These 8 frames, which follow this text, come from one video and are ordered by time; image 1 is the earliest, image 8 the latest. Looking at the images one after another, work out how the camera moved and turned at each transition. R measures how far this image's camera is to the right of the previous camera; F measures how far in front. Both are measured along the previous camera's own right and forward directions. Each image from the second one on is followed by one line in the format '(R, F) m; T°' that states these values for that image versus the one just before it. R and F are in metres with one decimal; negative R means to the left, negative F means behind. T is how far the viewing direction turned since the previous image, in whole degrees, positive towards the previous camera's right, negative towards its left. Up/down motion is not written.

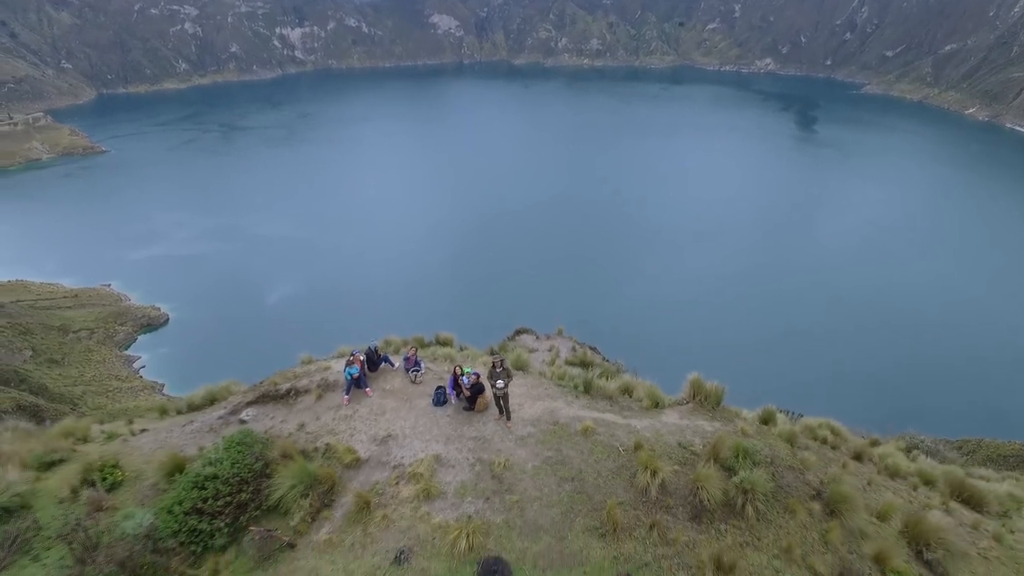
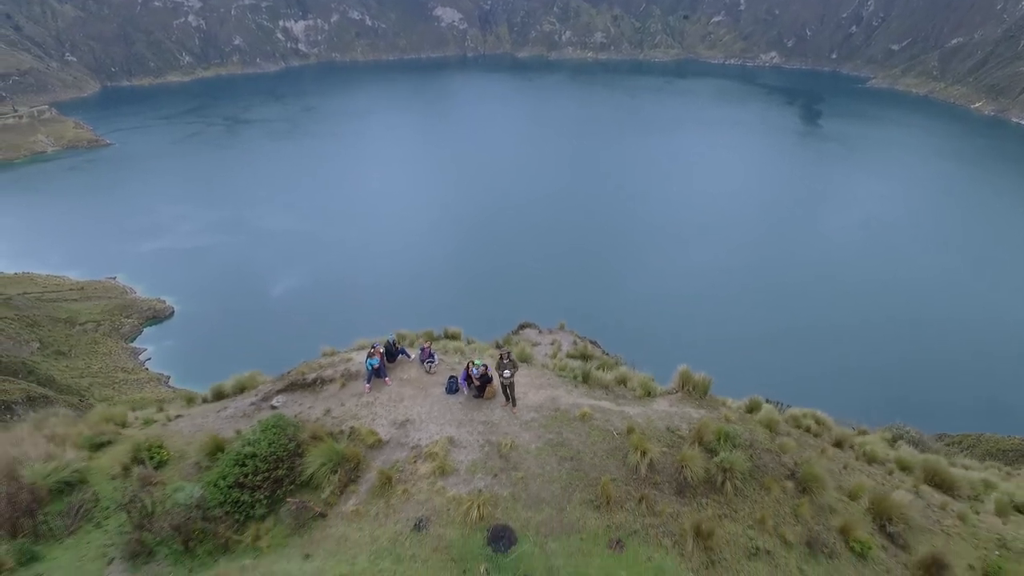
(0.0, -0.4) m; 0°
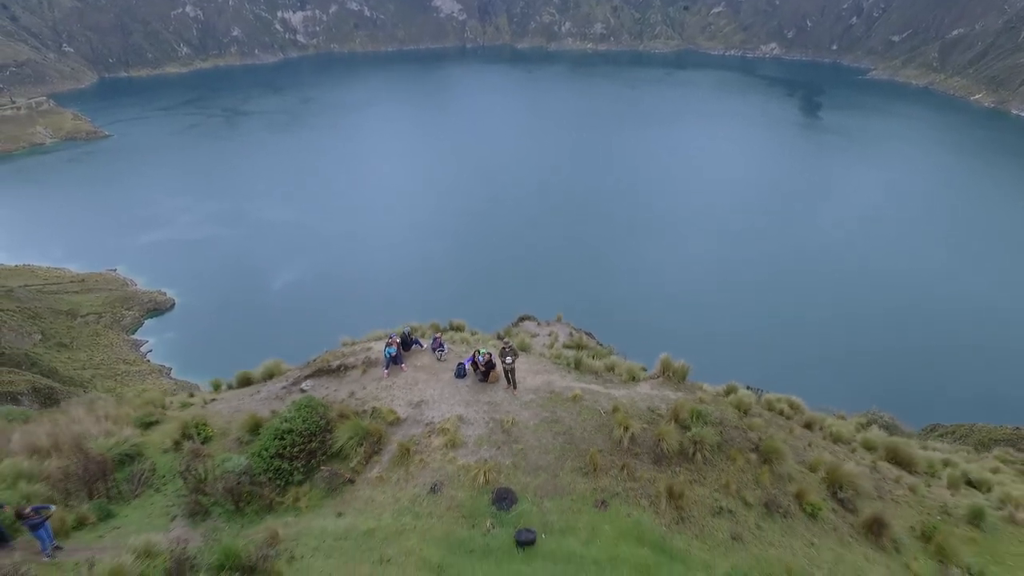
(0.0, -0.5) m; 0°
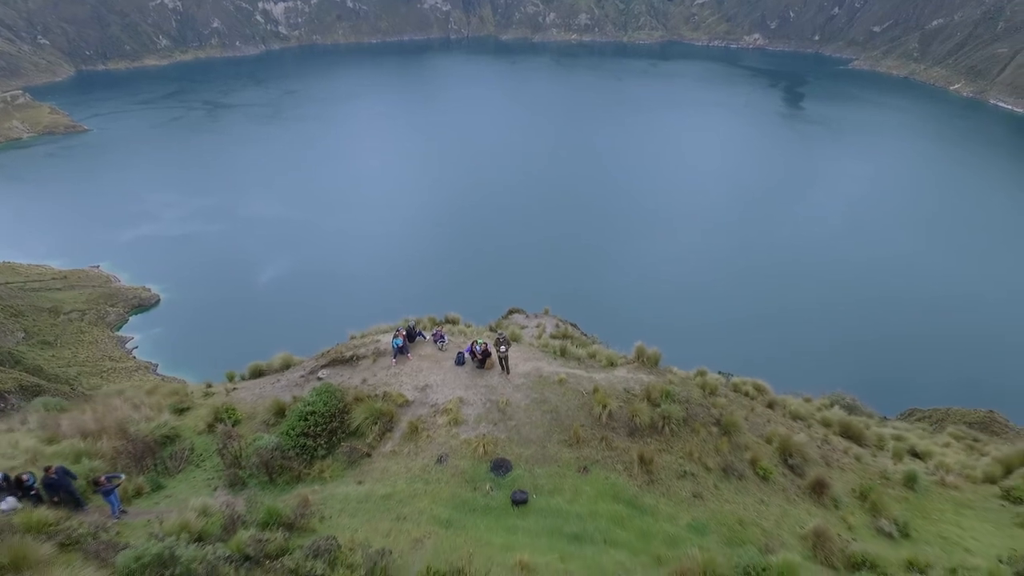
(0.0, -0.6) m; +1°
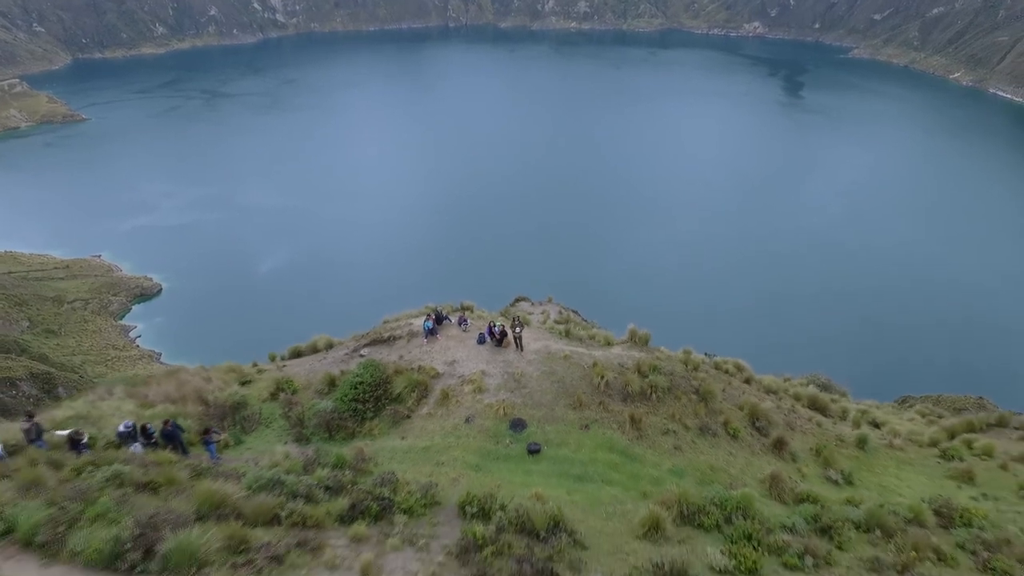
(-0.1, -0.9) m; 0°
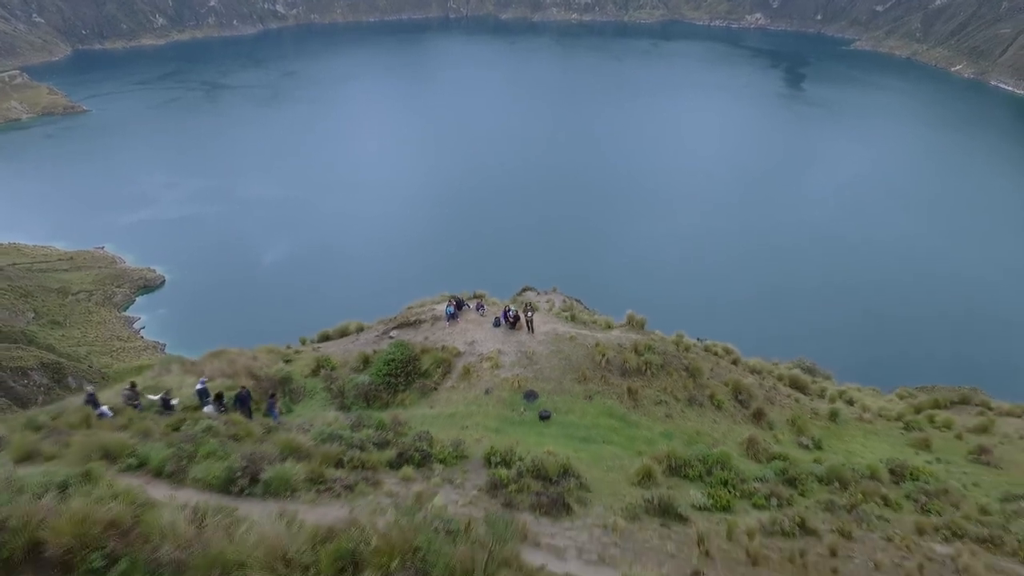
(-0.1, -0.7) m; 0°
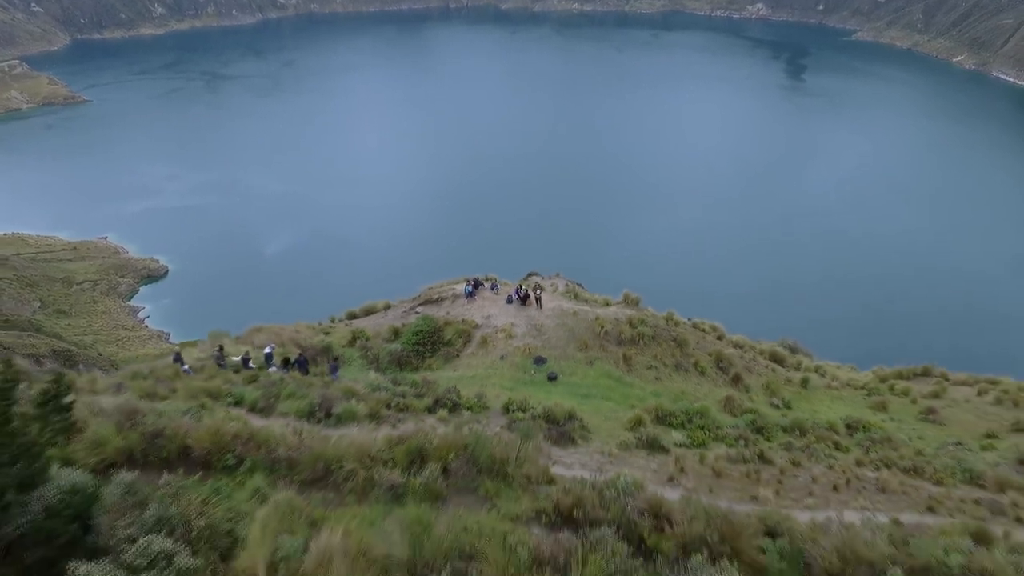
(-0.1, -0.9) m; 0°
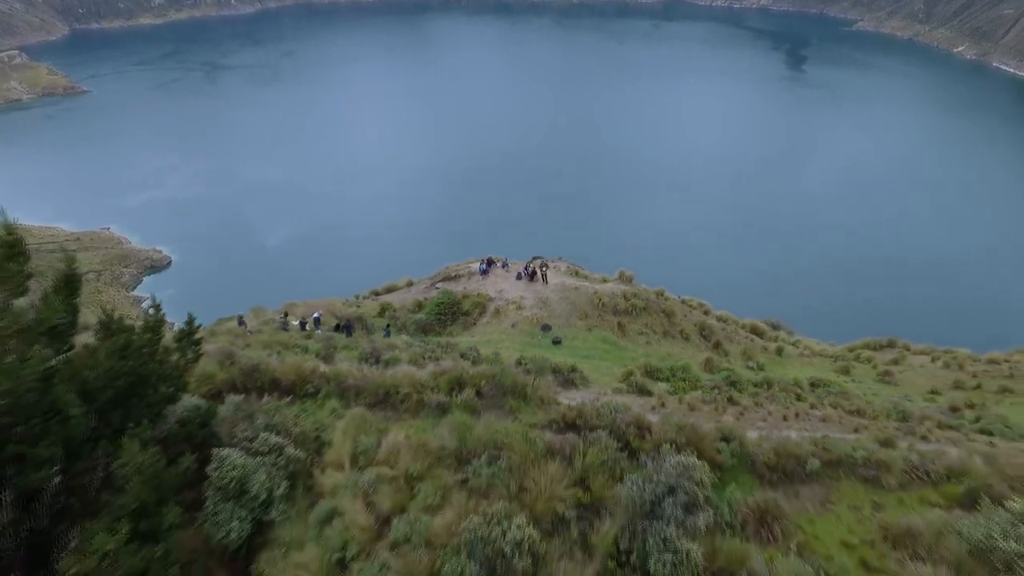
(-0.1, -1.0) m; 0°
